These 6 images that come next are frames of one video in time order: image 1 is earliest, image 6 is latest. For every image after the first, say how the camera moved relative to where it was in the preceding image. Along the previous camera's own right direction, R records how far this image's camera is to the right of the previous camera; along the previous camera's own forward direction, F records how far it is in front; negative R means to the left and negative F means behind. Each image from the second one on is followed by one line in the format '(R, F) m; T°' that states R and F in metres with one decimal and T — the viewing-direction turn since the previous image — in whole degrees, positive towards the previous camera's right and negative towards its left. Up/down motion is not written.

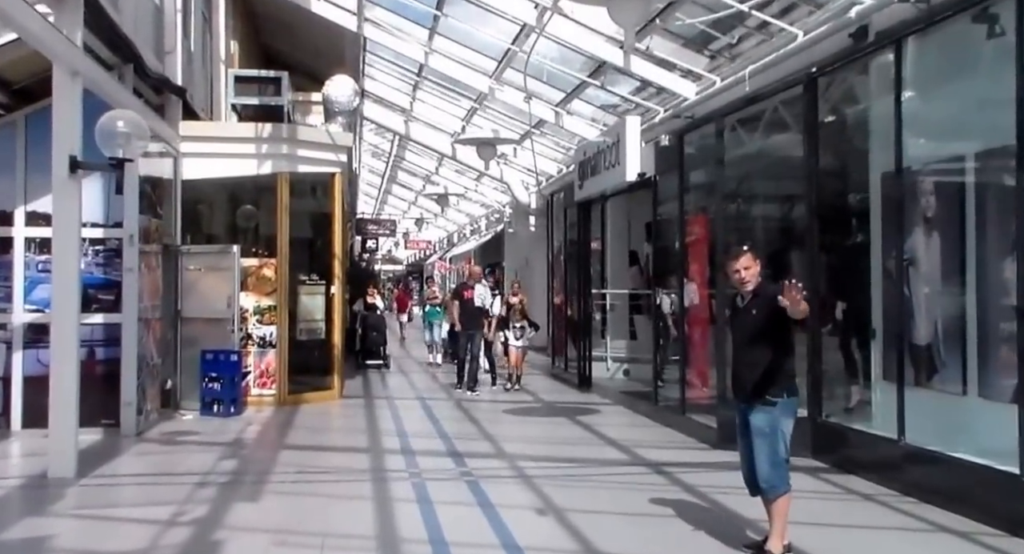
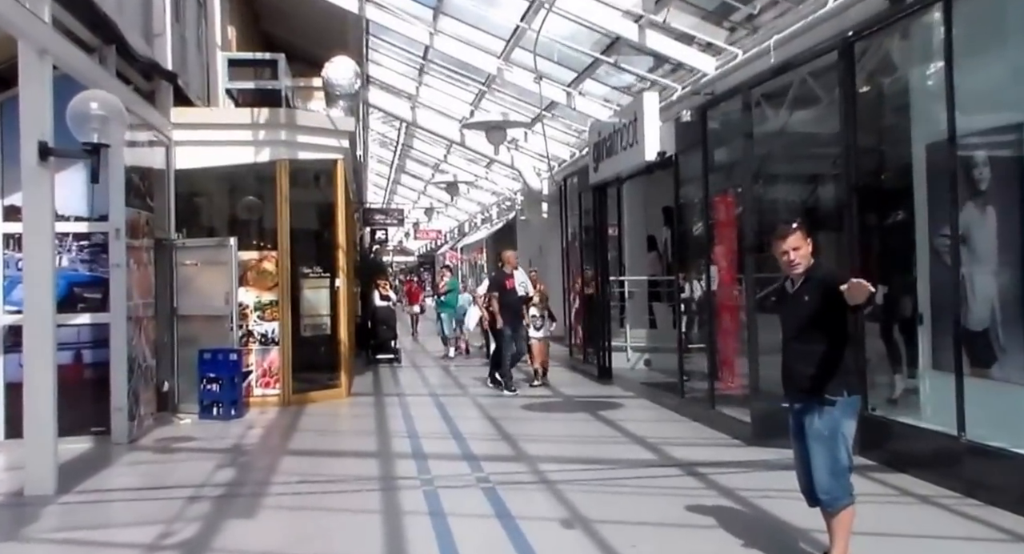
(0.0, +0.7) m; -1°
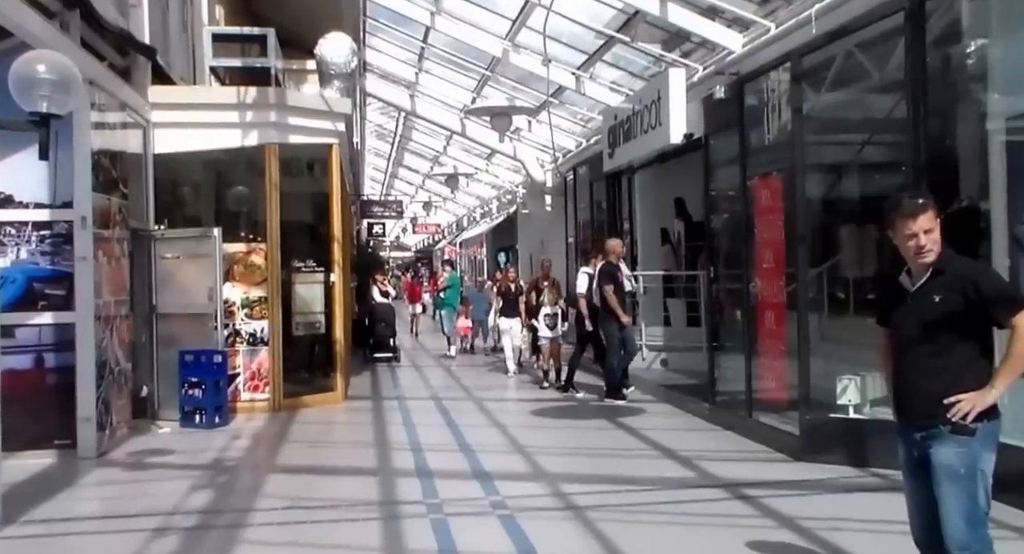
(-0.1, +1.0) m; 0°
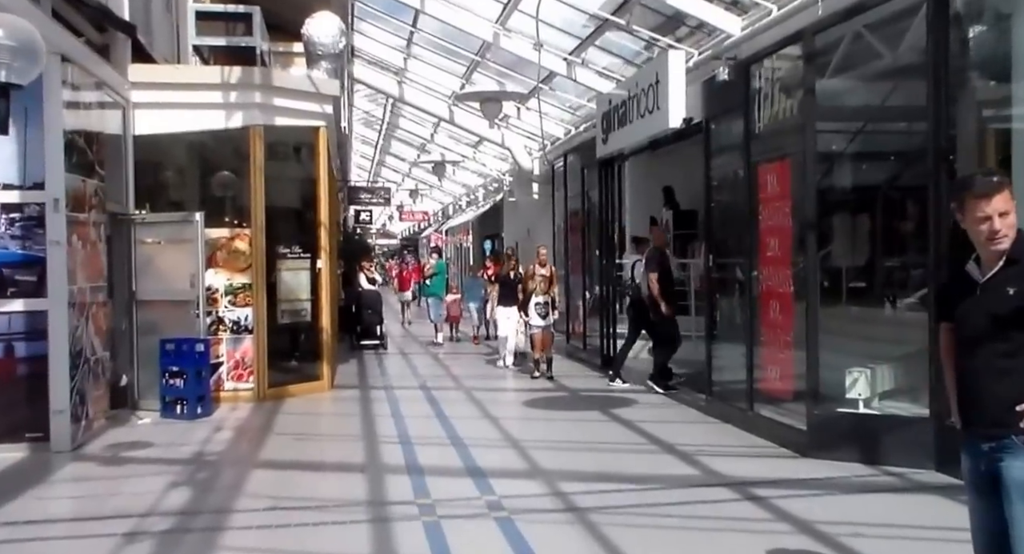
(-0.1, +0.4) m; +1°
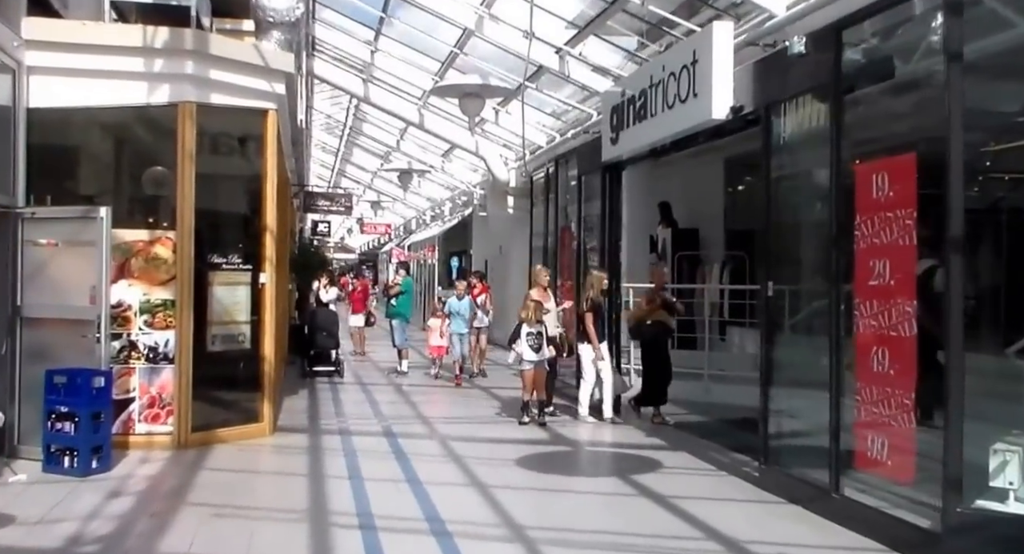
(-0.3, +2.2) m; +2°
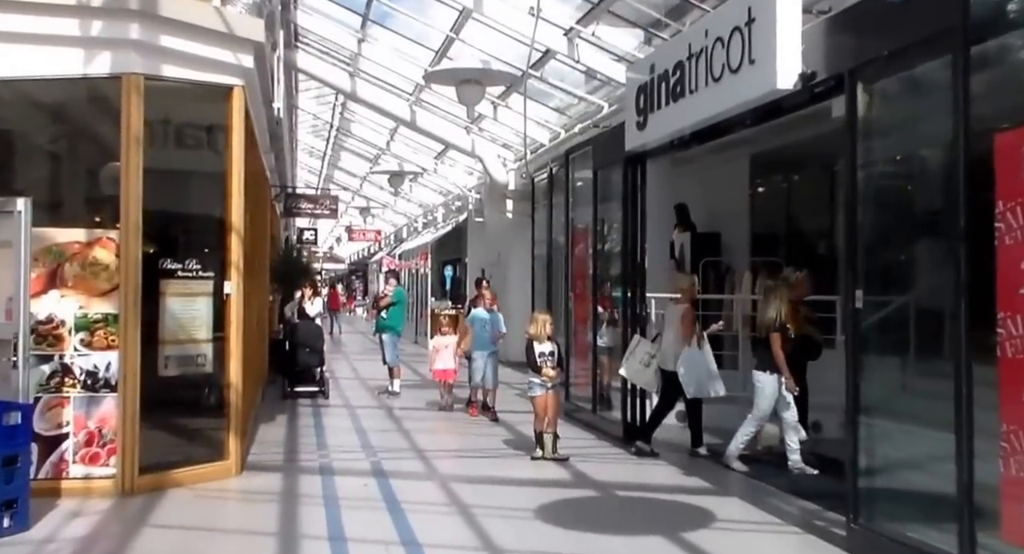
(-0.2, +1.6) m; +1°
